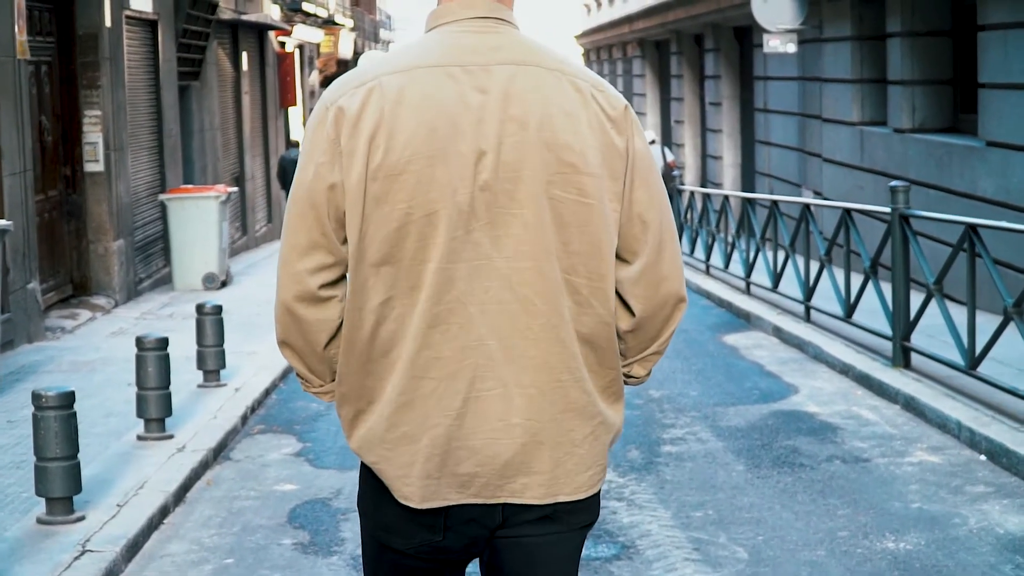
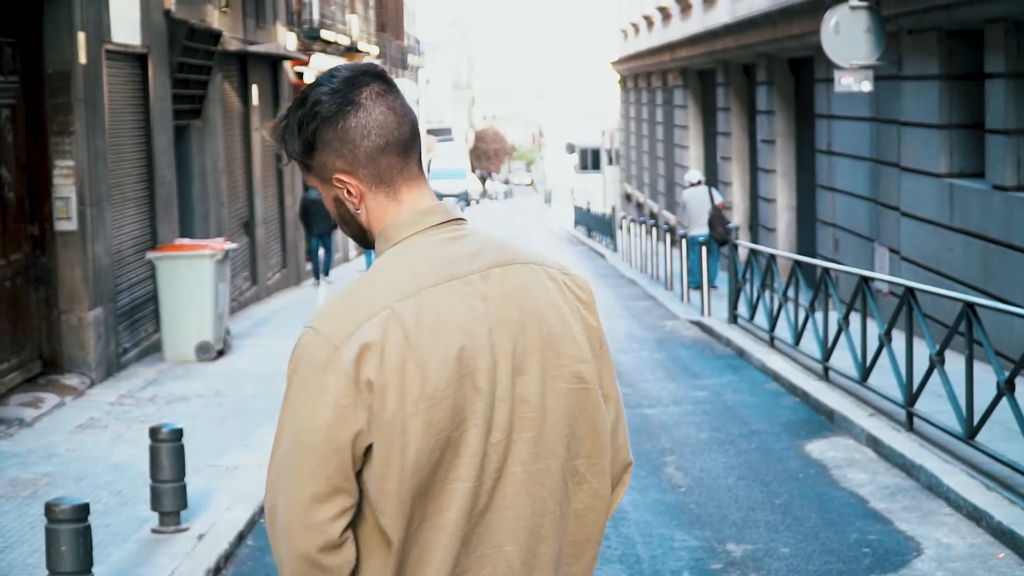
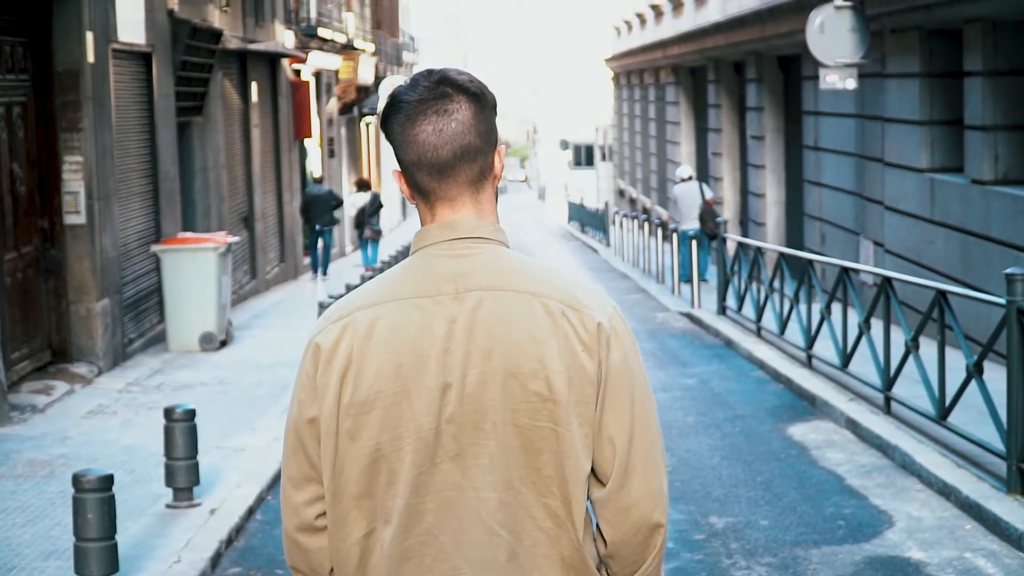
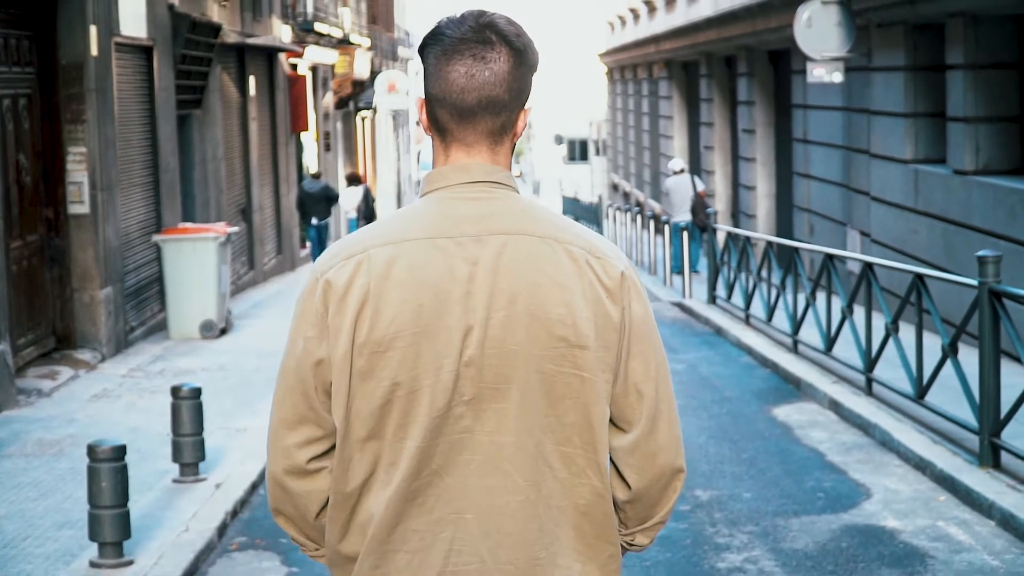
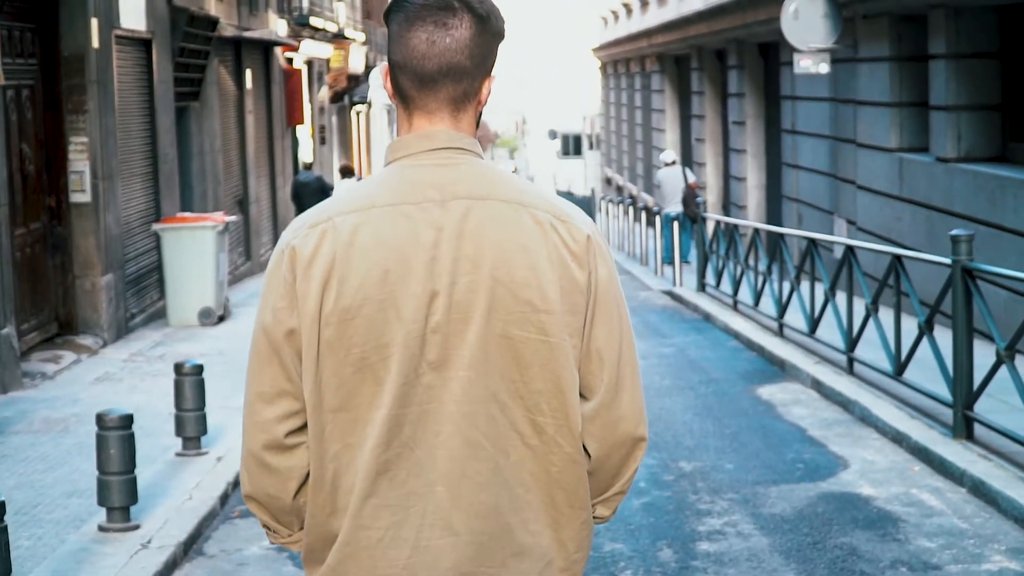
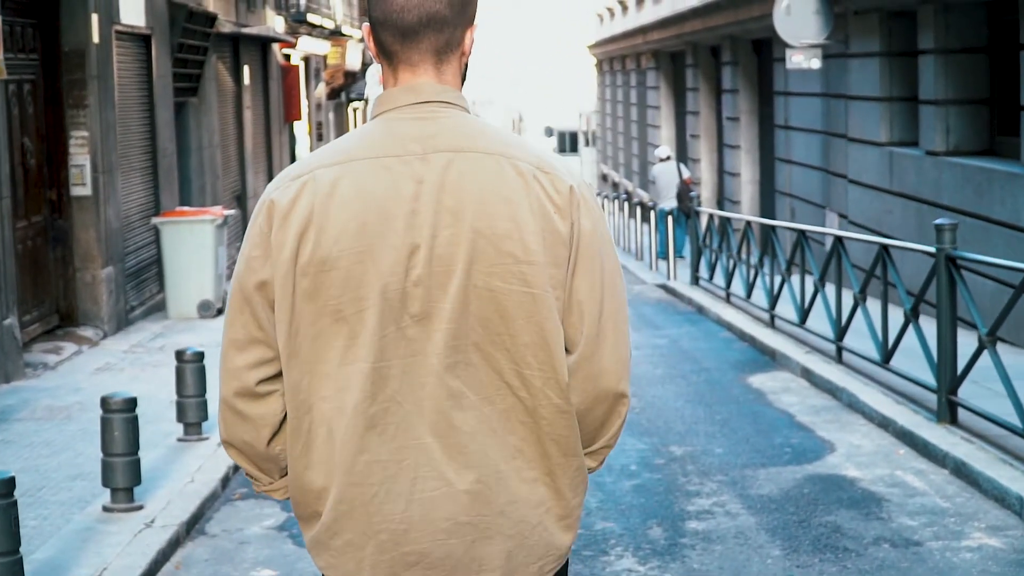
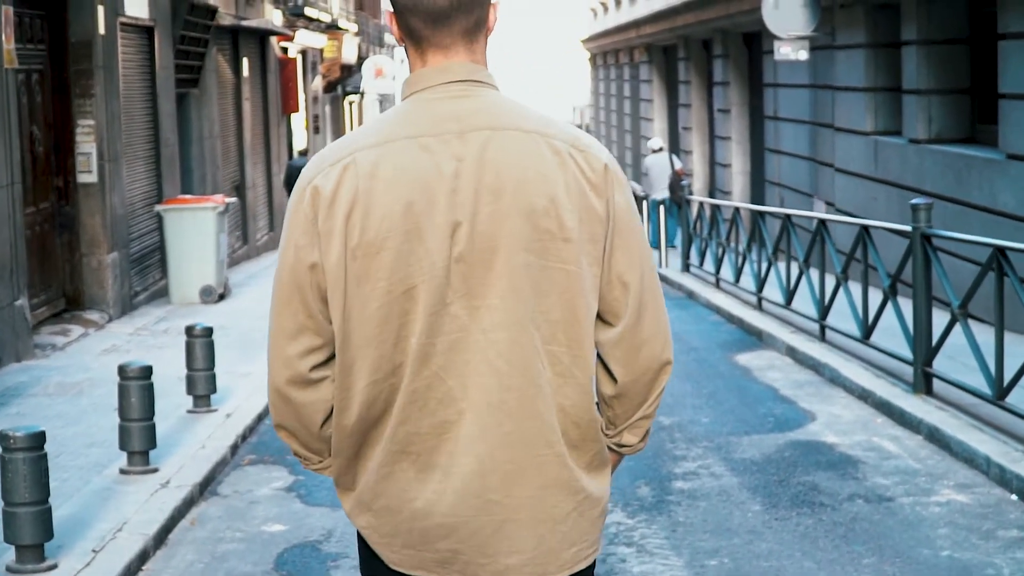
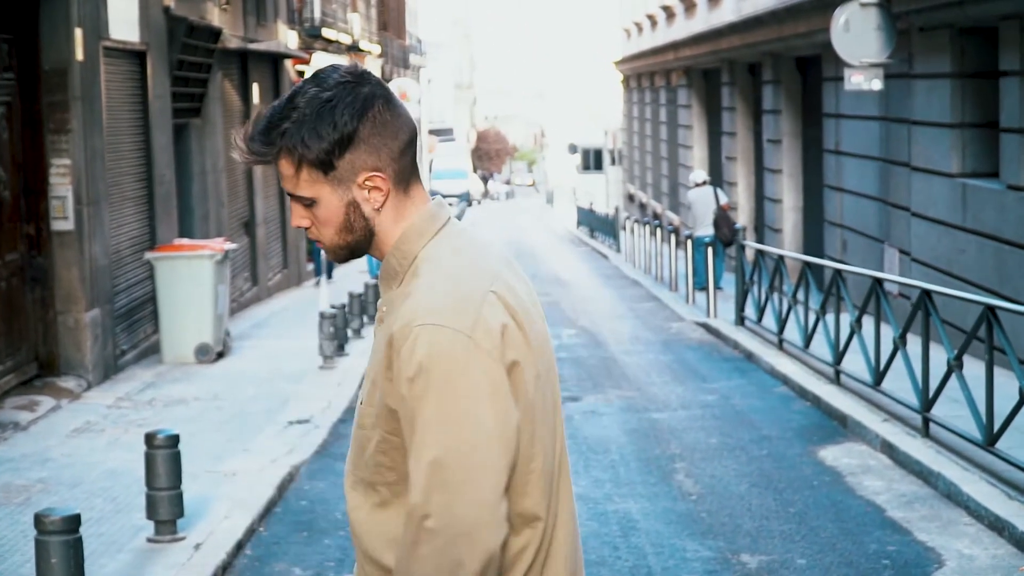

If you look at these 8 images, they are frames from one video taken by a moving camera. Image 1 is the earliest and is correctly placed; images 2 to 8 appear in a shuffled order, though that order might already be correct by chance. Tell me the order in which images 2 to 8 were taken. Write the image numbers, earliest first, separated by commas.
7, 6, 5, 4, 3, 2, 8
